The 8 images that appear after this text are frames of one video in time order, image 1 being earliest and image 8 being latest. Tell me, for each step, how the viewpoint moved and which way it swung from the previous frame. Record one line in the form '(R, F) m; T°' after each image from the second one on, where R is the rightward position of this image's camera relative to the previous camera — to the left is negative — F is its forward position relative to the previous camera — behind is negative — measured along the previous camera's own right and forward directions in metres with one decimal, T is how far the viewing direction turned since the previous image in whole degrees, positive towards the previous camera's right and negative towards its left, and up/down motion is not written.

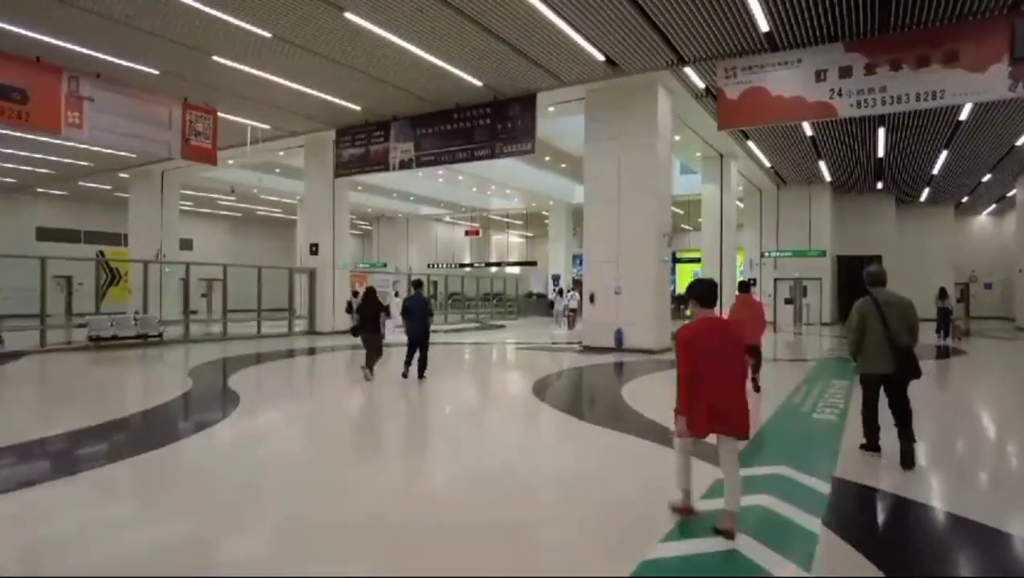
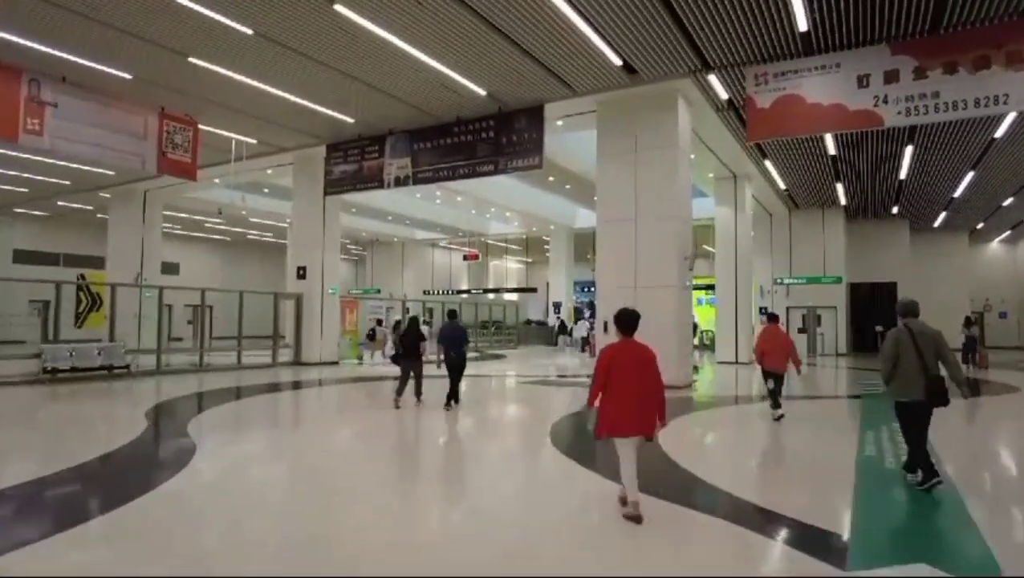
(-0.2, +1.1) m; 0°
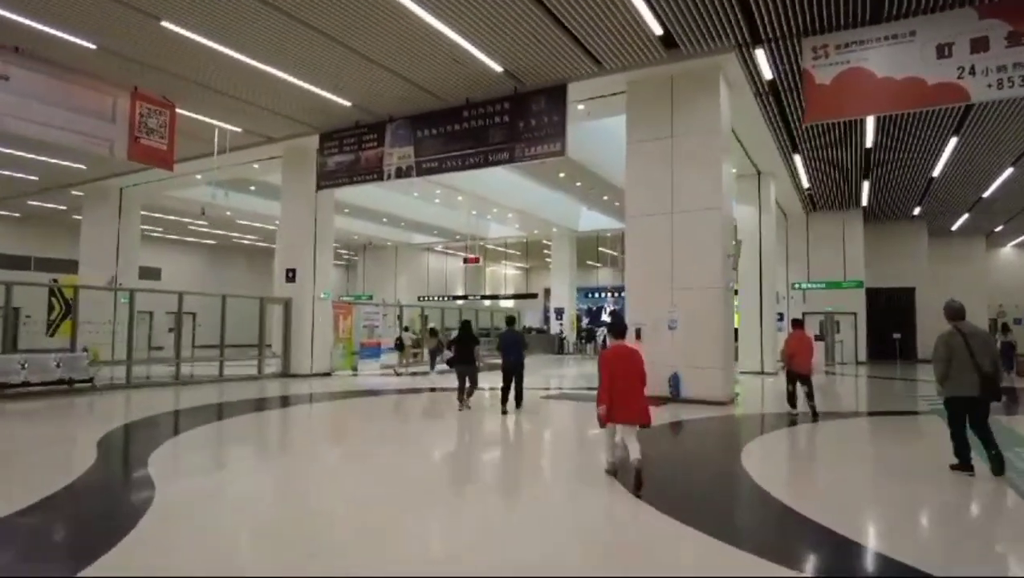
(-0.5, +1.3) m; +1°
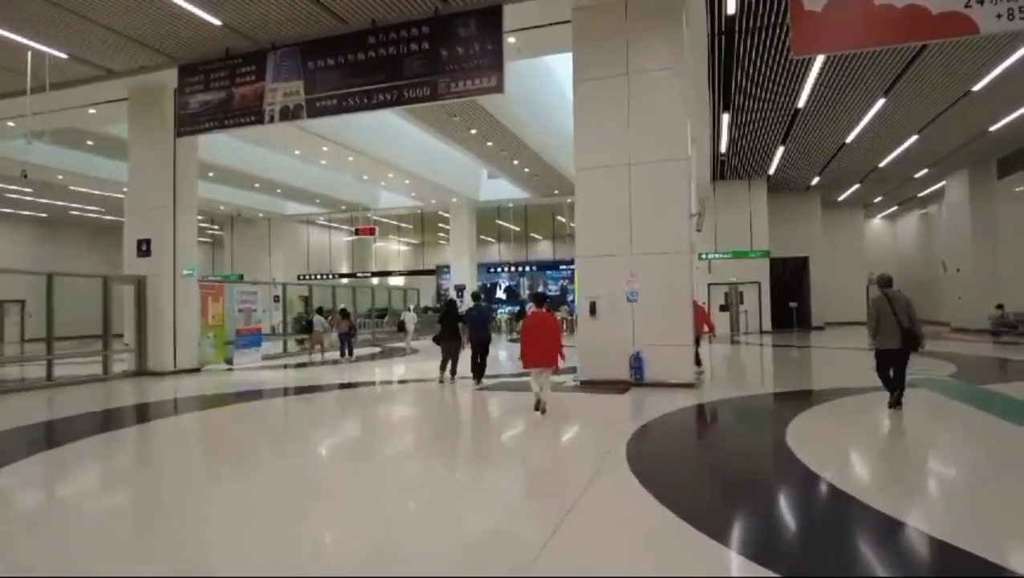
(-0.6, +1.8) m; +11°
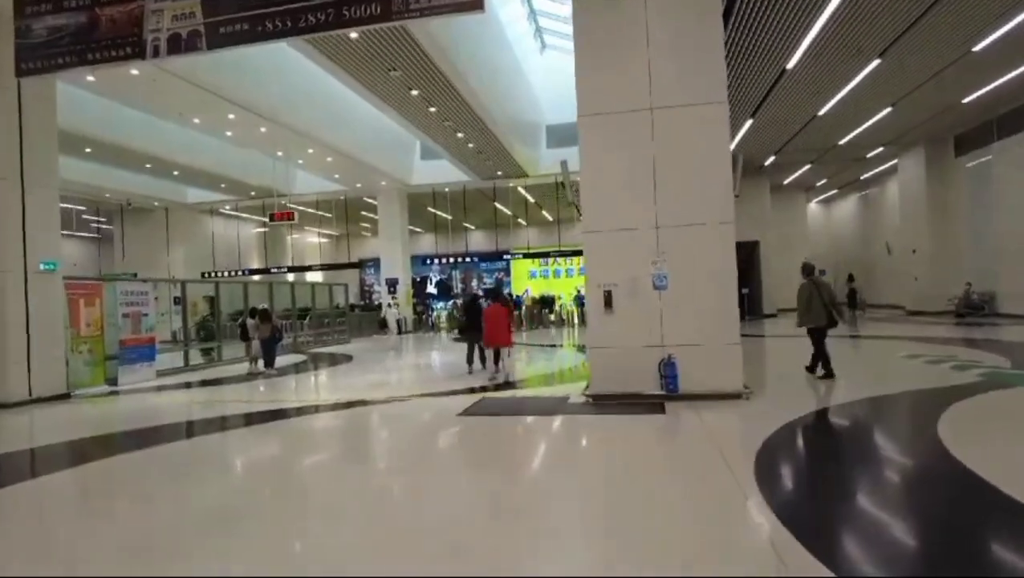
(-0.7, +2.1) m; +7°
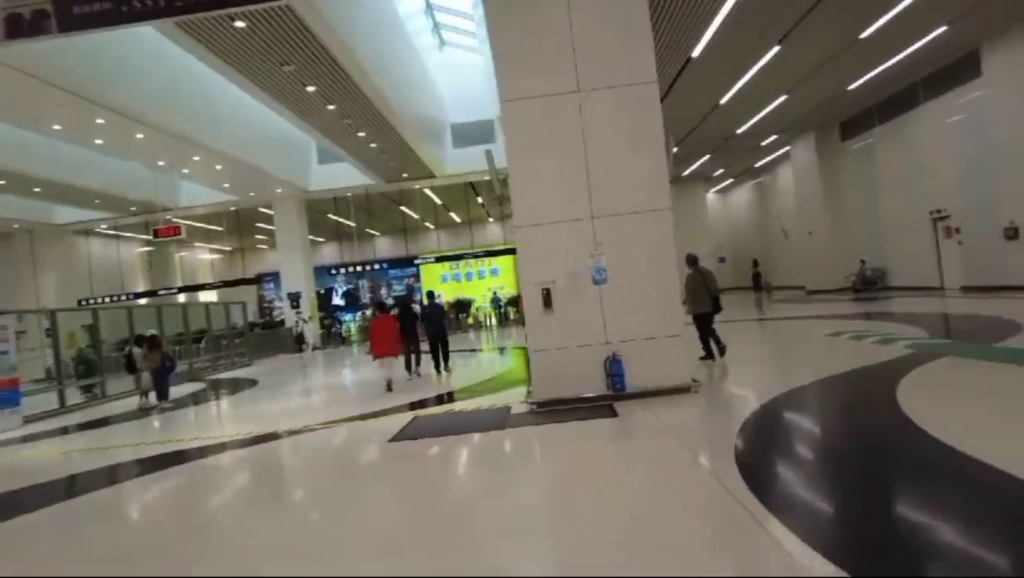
(-0.2, +0.6) m; +8°
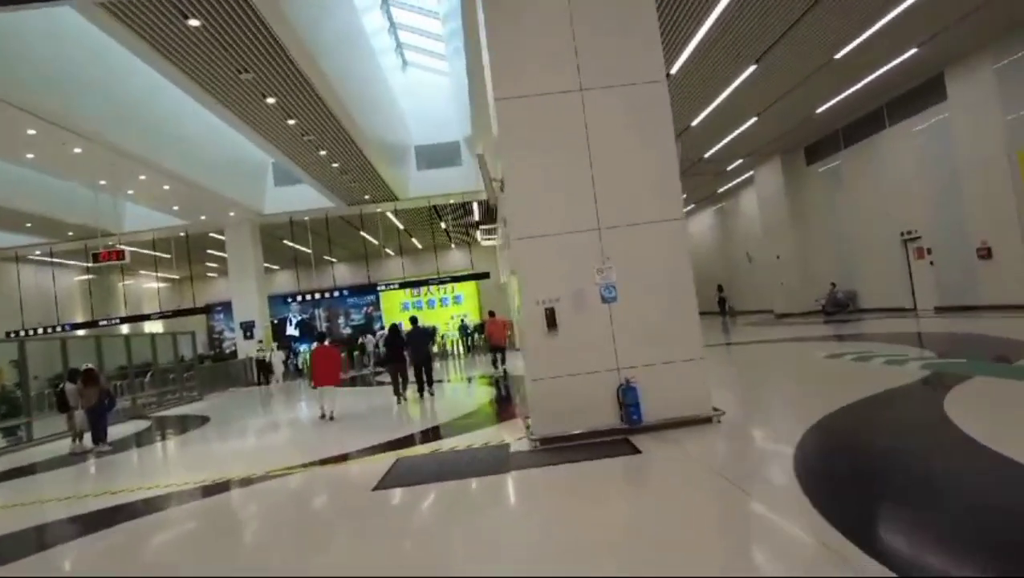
(-0.3, +0.7) m; +4°
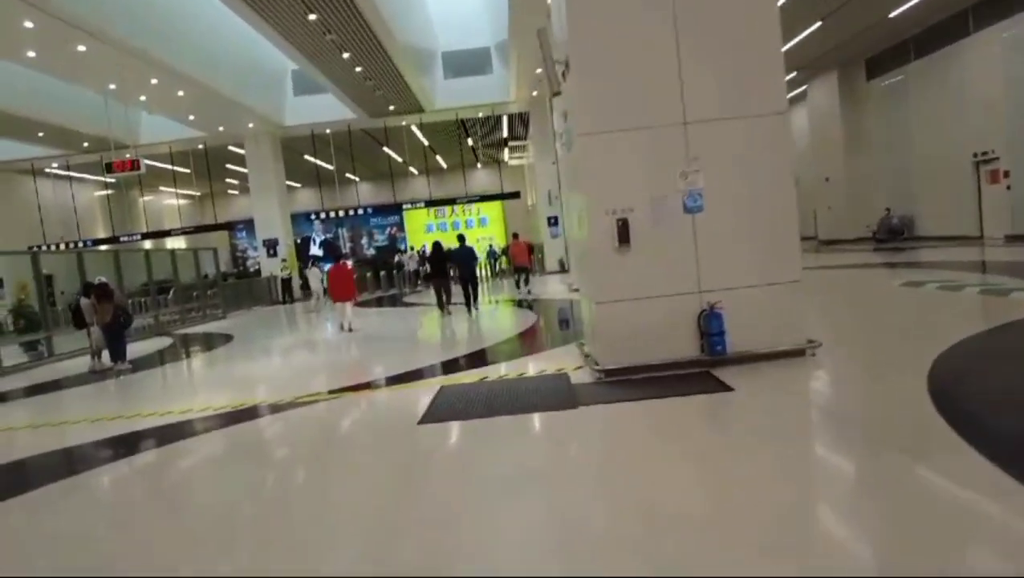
(-0.3, +0.7) m; -2°
